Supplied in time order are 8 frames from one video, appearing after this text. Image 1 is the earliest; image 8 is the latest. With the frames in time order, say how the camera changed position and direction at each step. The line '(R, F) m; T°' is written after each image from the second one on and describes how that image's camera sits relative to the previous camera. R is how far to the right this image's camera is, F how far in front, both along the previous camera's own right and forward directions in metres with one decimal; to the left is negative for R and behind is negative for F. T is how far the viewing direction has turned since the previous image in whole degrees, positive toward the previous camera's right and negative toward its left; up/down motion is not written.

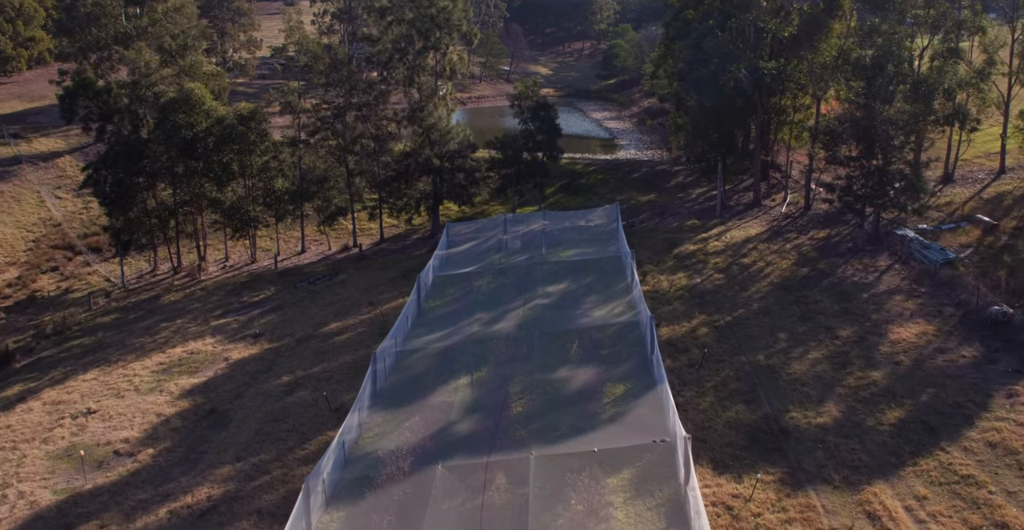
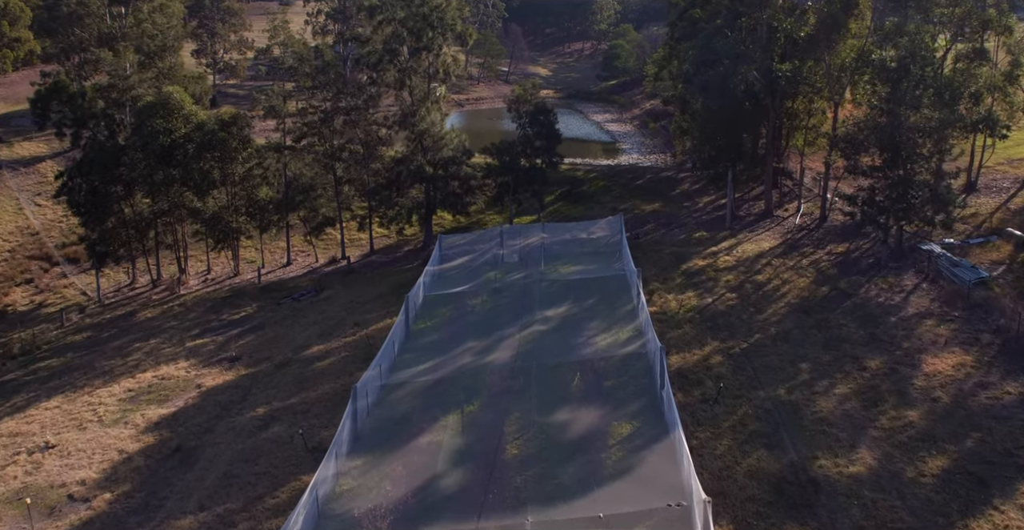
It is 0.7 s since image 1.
(+0.1, +2.0) m; 0°
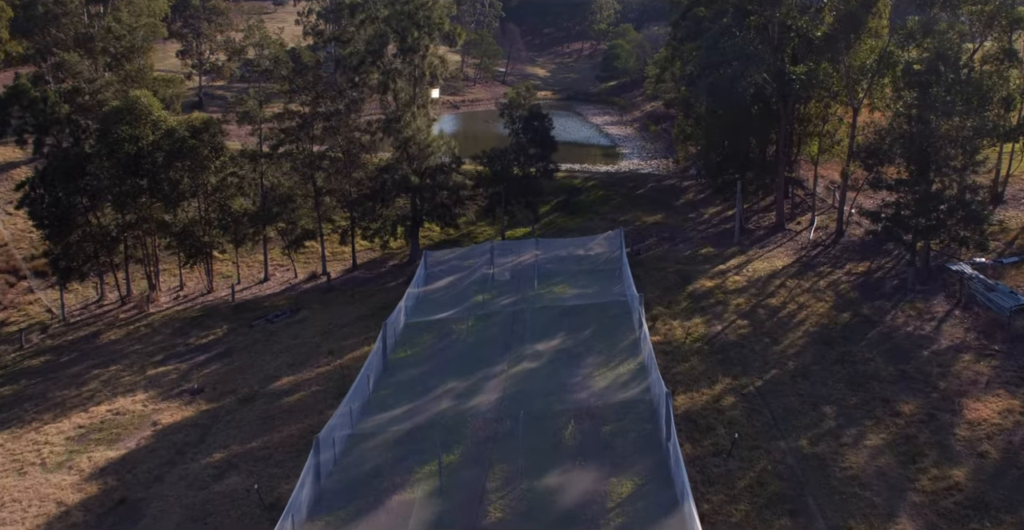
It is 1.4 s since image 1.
(+0.3, +2.3) m; 0°
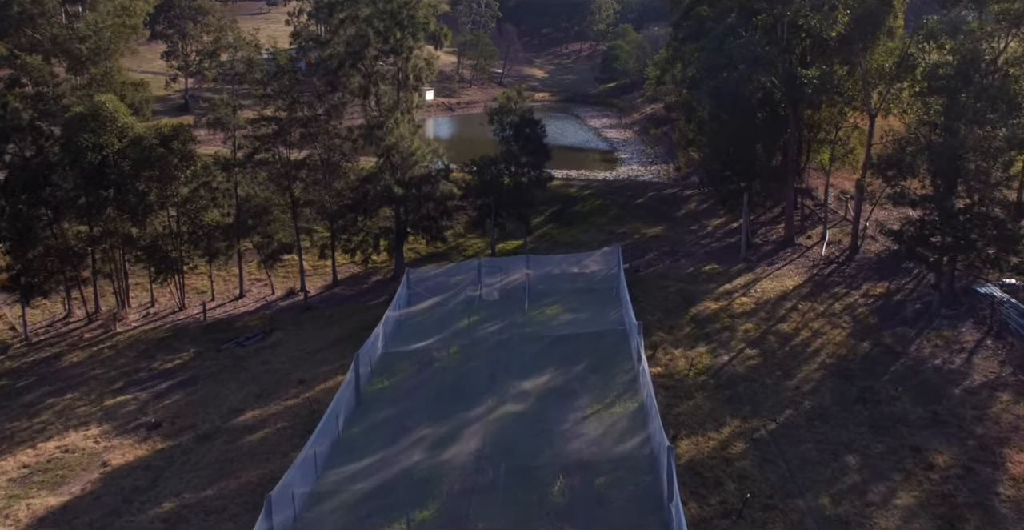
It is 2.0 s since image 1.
(+0.3, +2.1) m; 0°
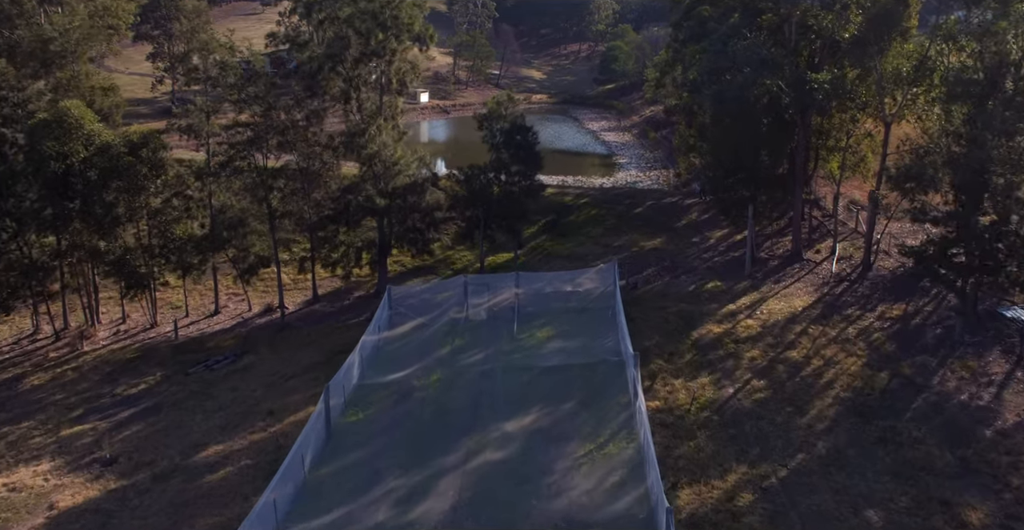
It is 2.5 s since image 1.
(+0.3, +1.7) m; 0°
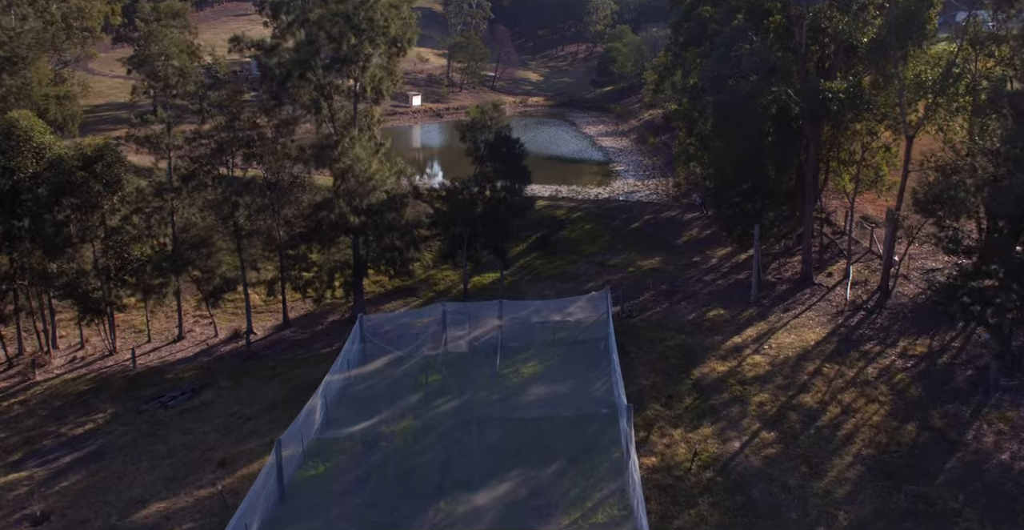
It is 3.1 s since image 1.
(+0.4, +2.2) m; 0°
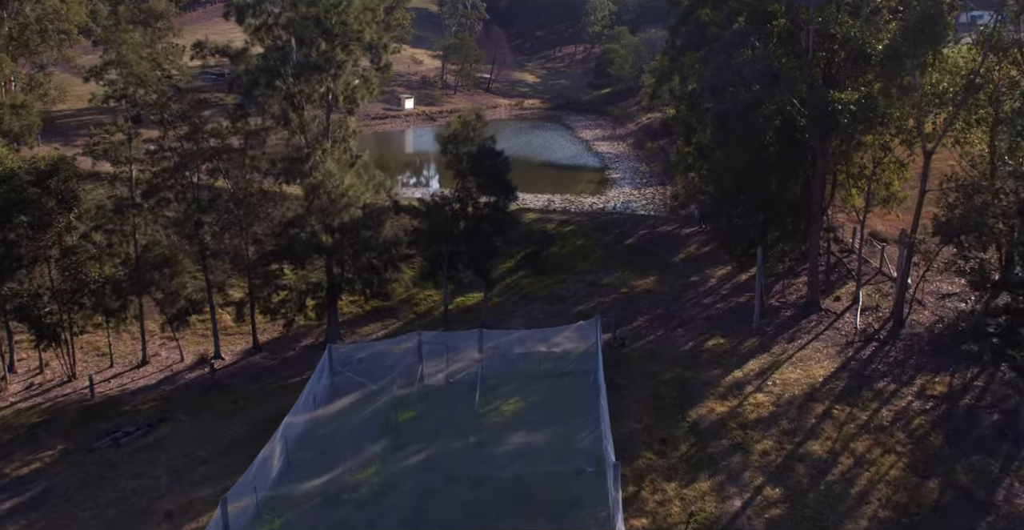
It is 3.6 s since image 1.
(+0.4, +1.8) m; 0°
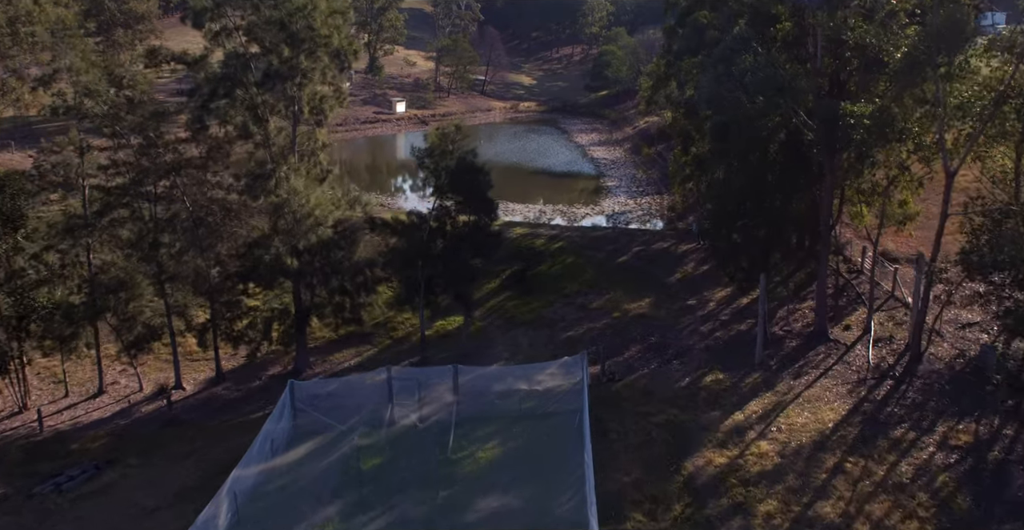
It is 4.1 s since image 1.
(+0.5, +1.9) m; 0°
